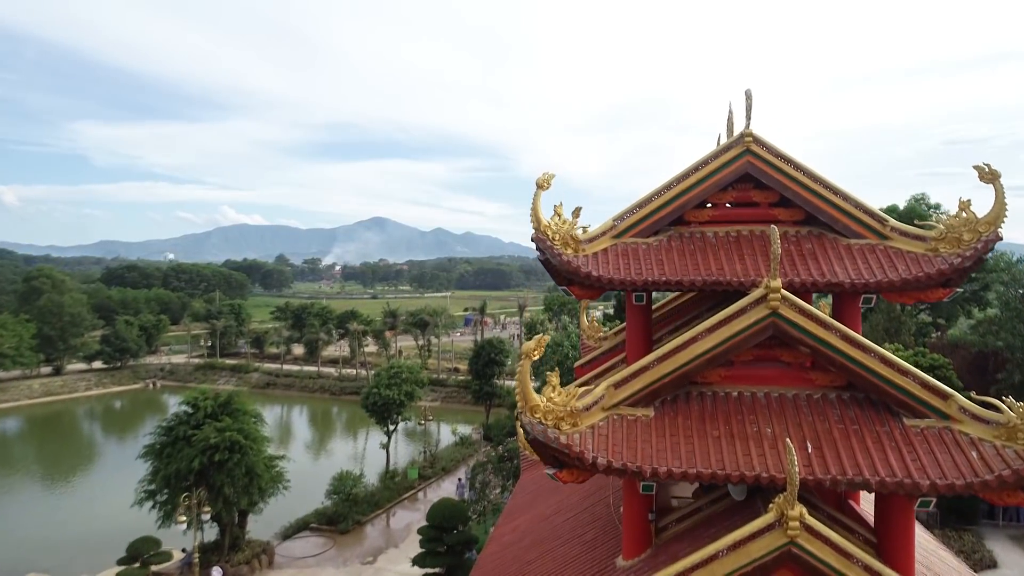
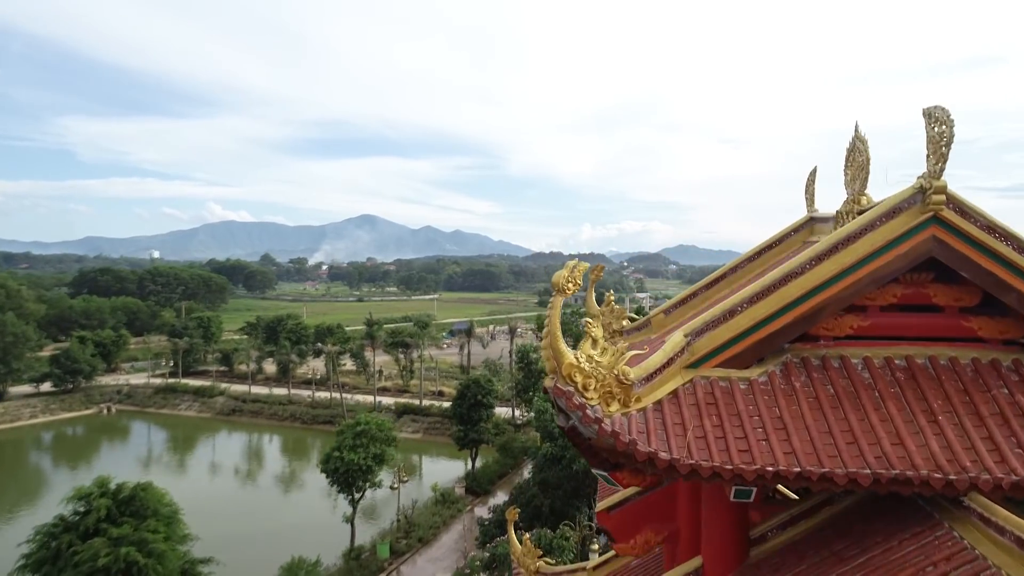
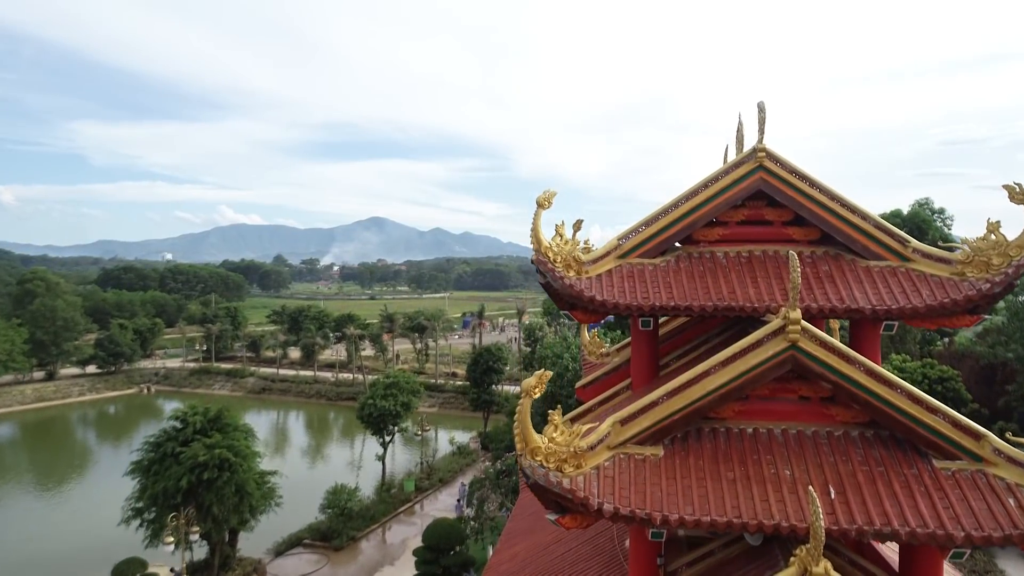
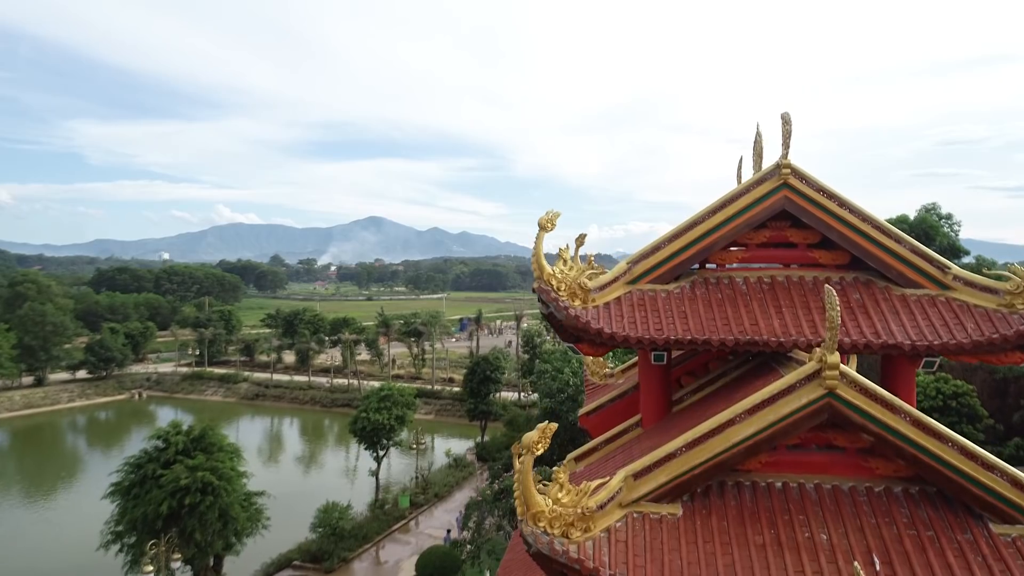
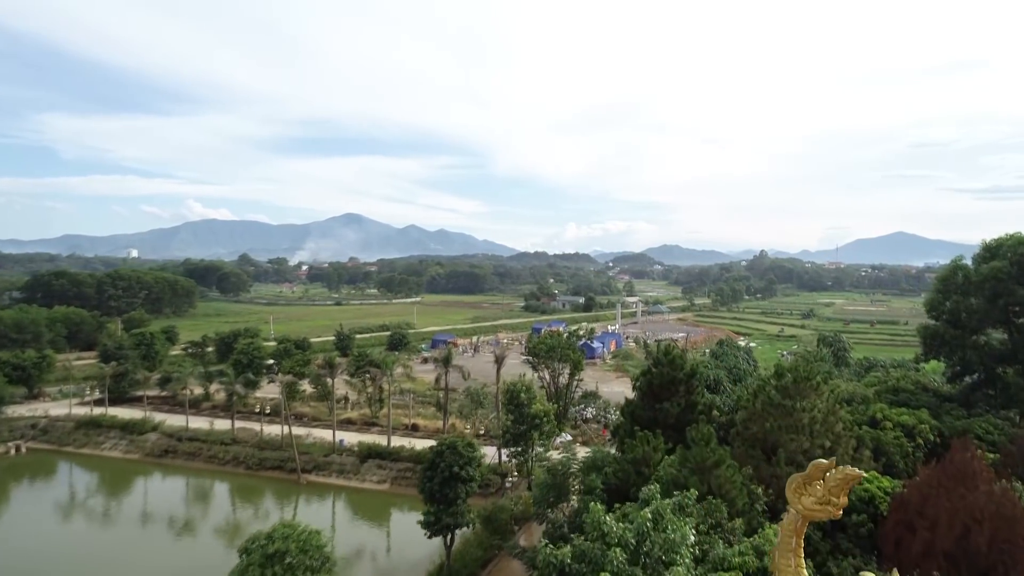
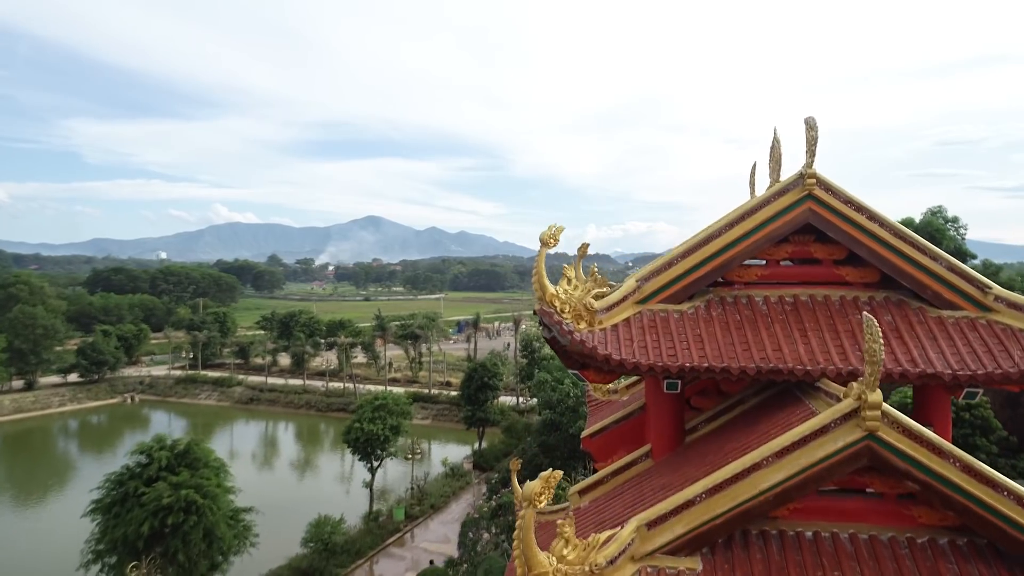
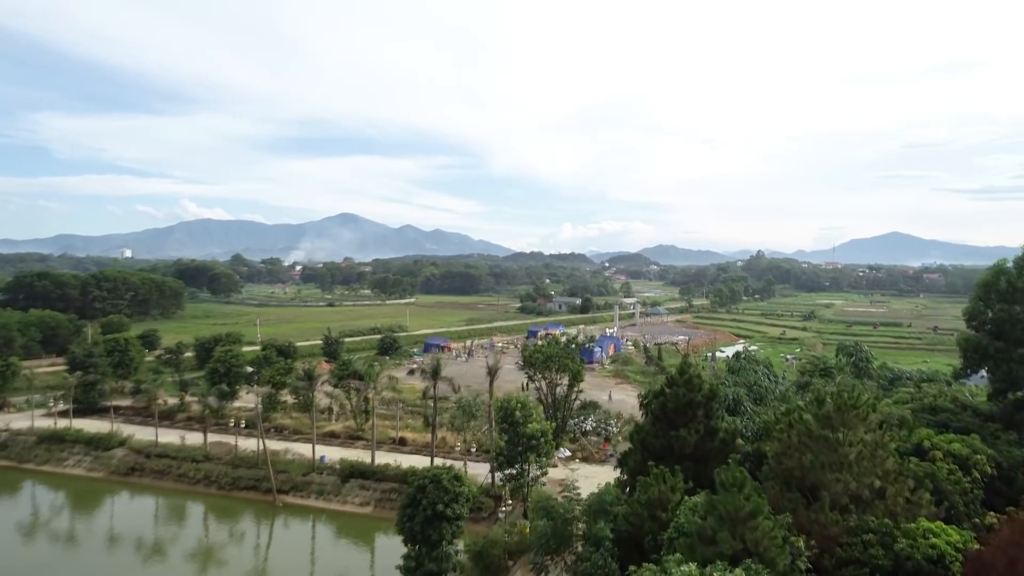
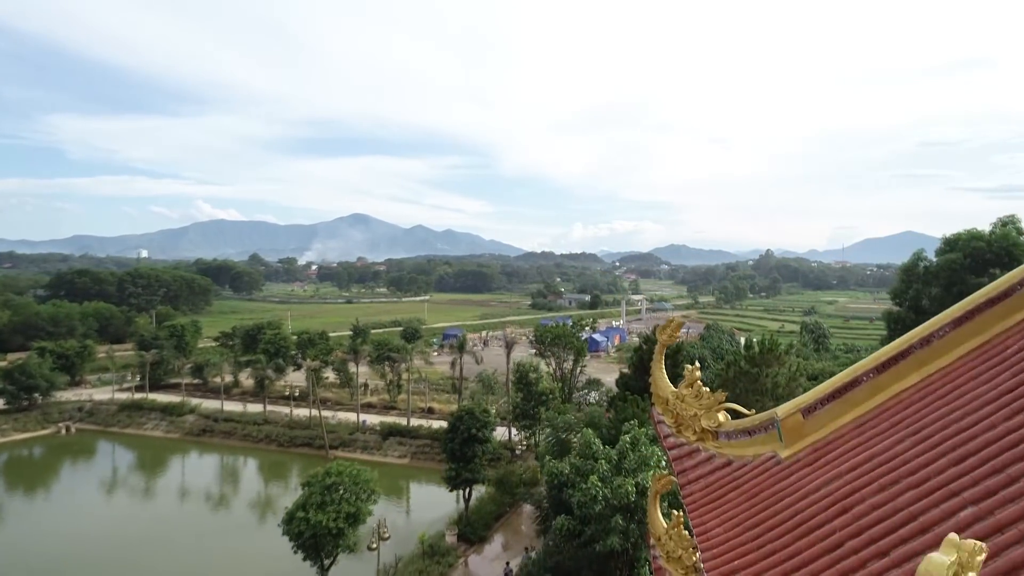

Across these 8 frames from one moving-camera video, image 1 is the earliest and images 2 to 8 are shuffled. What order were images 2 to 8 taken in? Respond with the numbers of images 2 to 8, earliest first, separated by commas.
3, 4, 6, 2, 8, 5, 7
